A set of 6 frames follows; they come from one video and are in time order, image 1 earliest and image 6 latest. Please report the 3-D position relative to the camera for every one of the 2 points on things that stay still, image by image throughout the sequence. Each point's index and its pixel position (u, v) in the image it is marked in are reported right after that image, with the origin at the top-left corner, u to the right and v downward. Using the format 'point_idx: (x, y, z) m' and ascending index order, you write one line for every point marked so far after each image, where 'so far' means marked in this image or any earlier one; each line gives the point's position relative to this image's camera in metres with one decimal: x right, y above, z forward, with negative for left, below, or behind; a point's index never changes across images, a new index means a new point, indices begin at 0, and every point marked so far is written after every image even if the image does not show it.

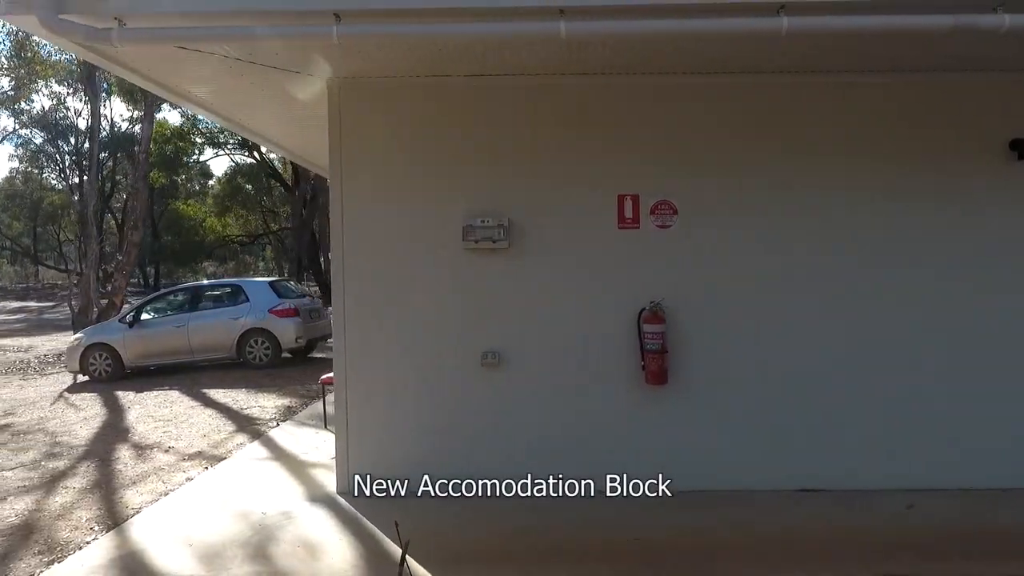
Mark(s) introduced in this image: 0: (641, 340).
0: (+1.0, -0.4, +4.9) m
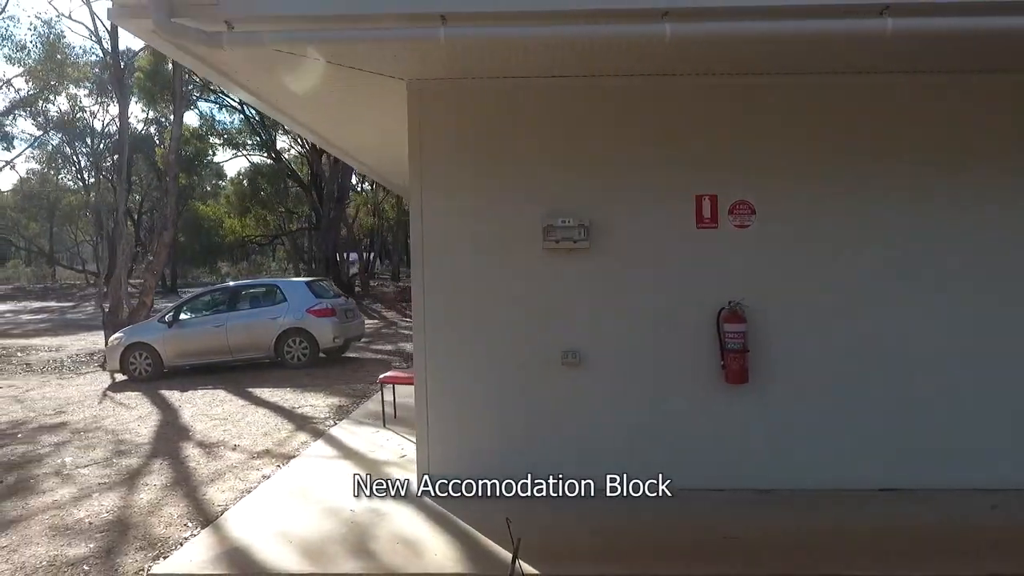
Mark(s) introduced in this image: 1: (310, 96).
0: (+1.7, -0.4, +4.9) m
1: (-1.7, +1.6, +5.2) m
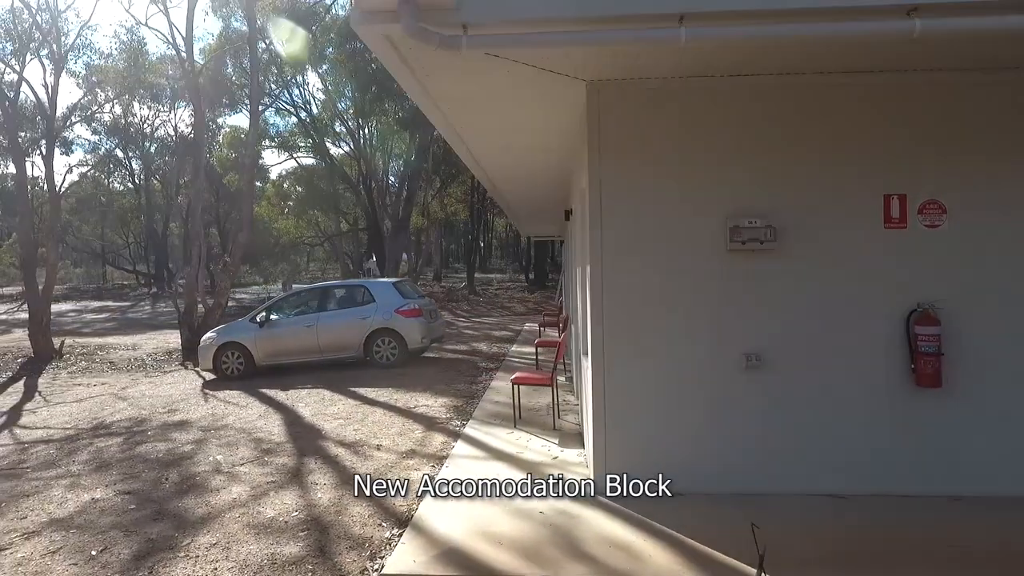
0: (+3.1, -0.4, +4.8) m
1: (-0.2, +1.6, +5.2) m
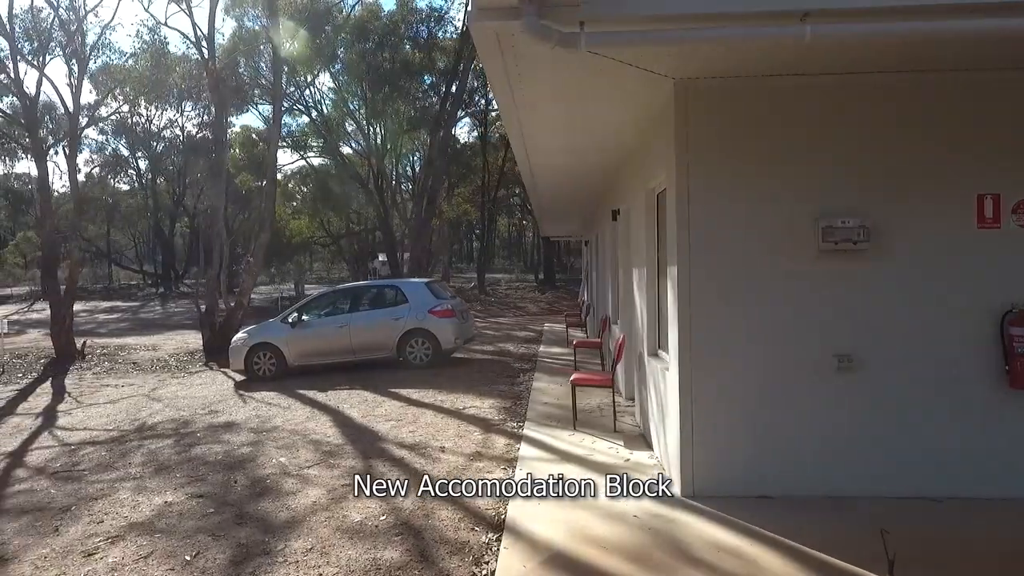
0: (+3.8, -0.4, +4.7) m
1: (+0.4, +1.6, +5.1) m
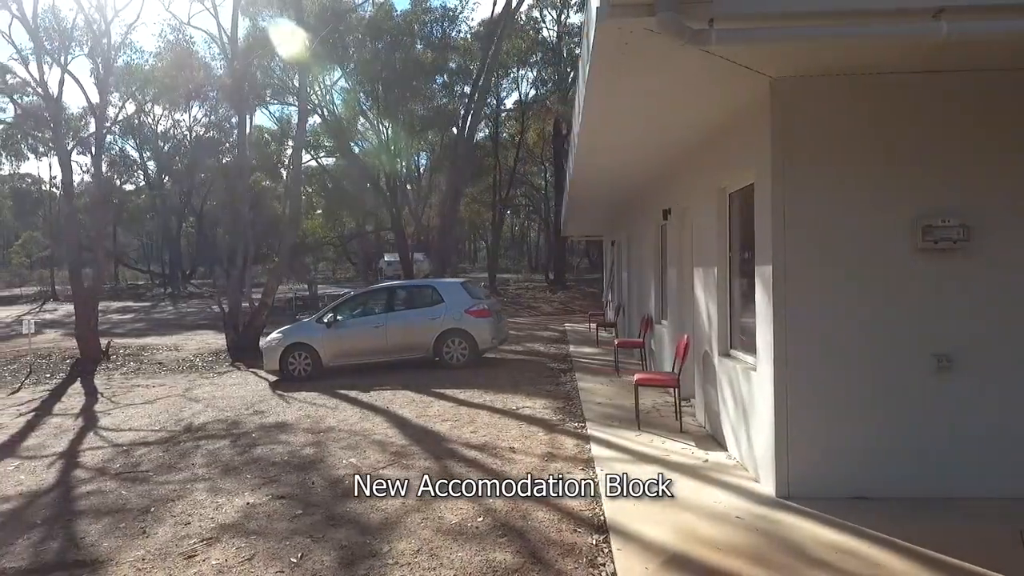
0: (+4.5, -0.4, +4.7) m
1: (+1.2, +1.6, +5.1) m
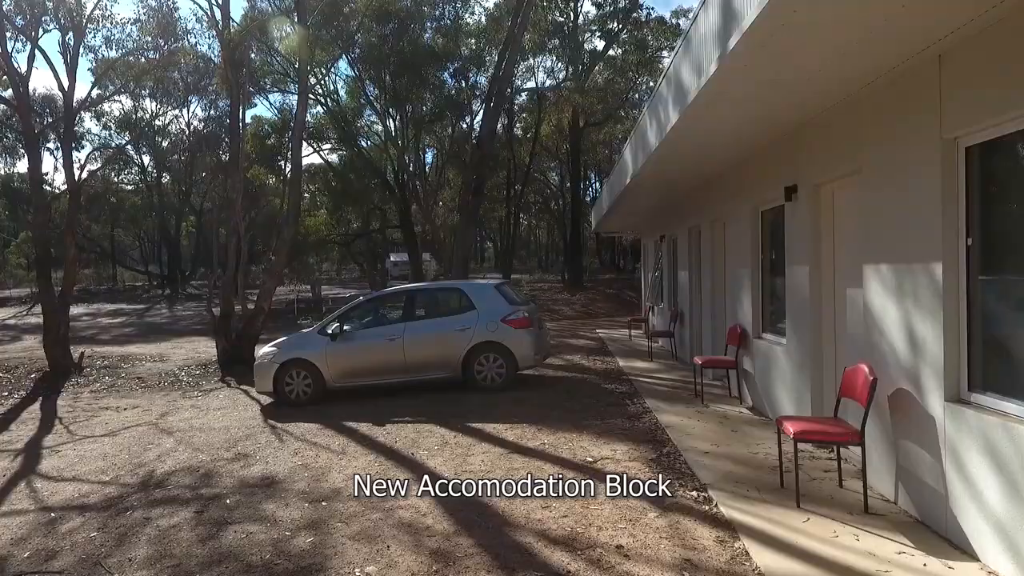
0: (+5.2, -0.5, +2.3) m
1: (+1.9, +1.6, +2.7) m
